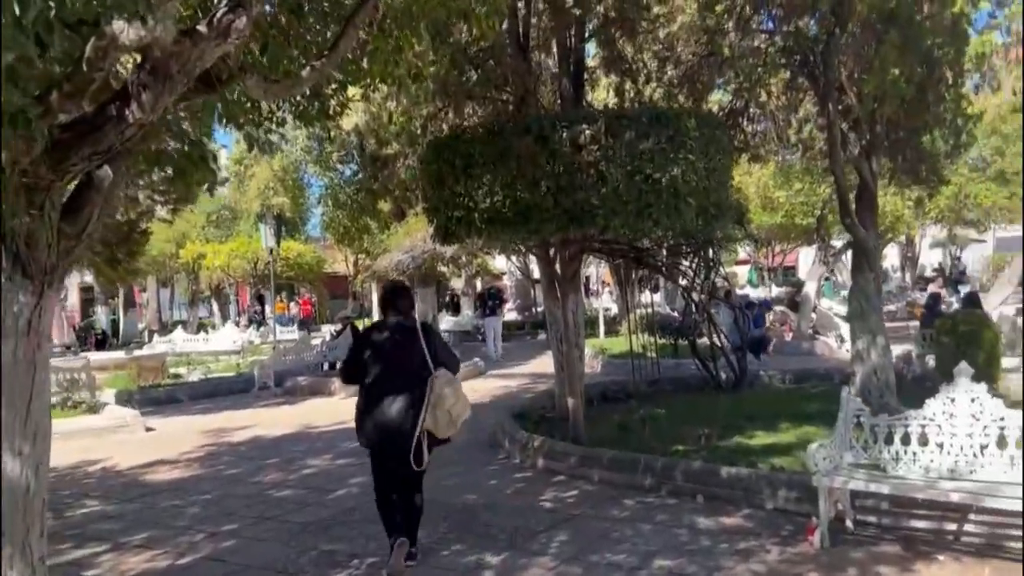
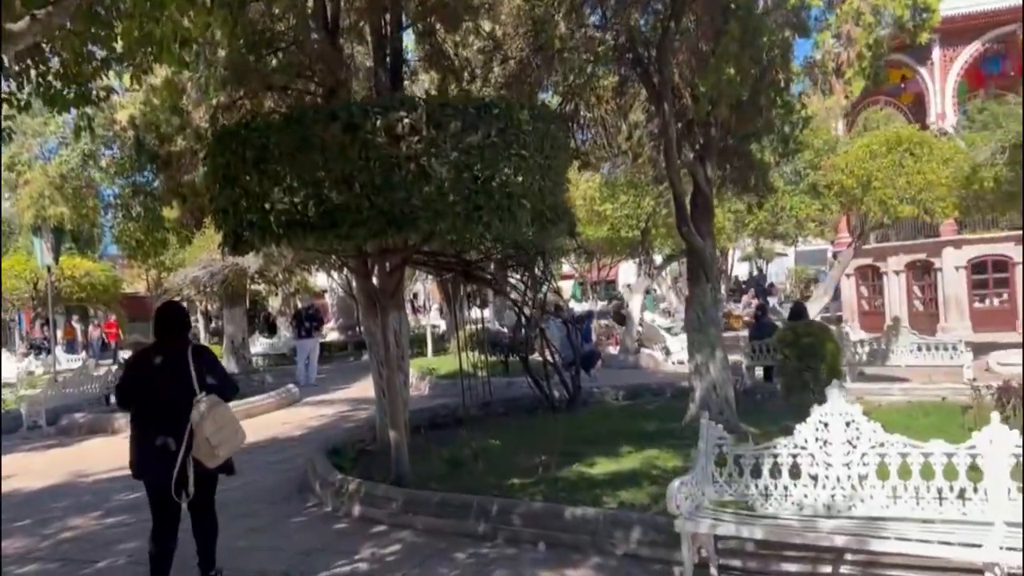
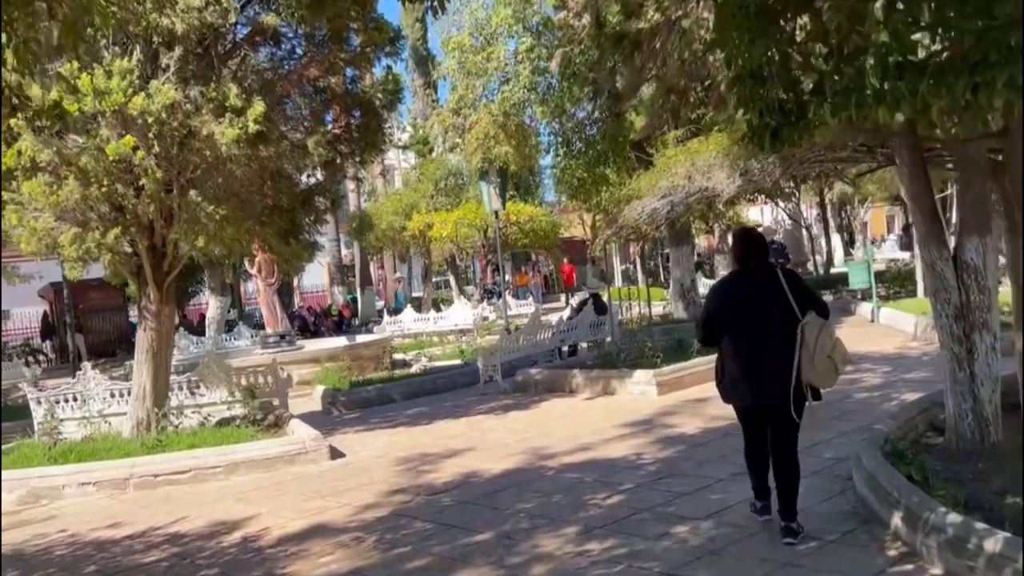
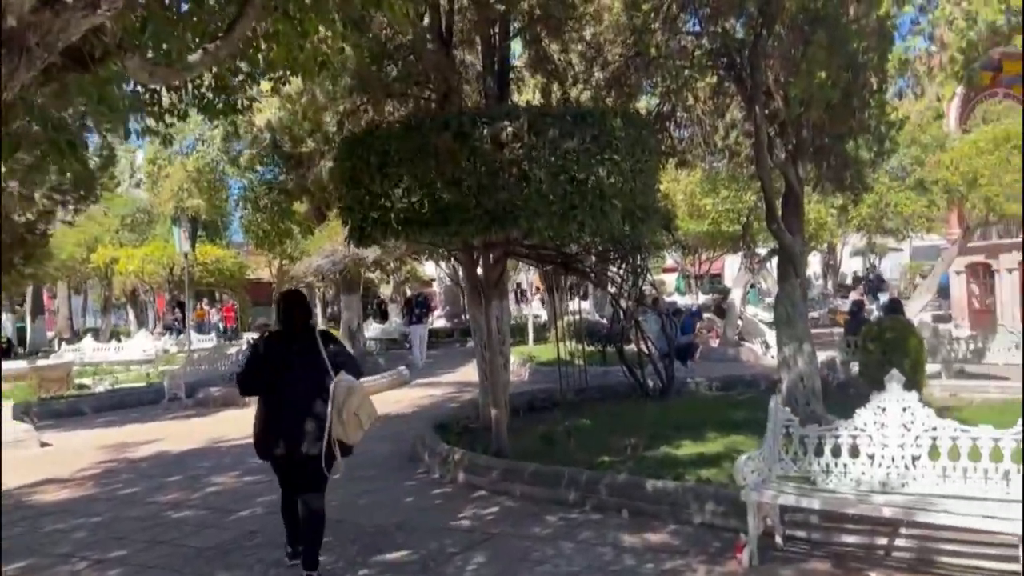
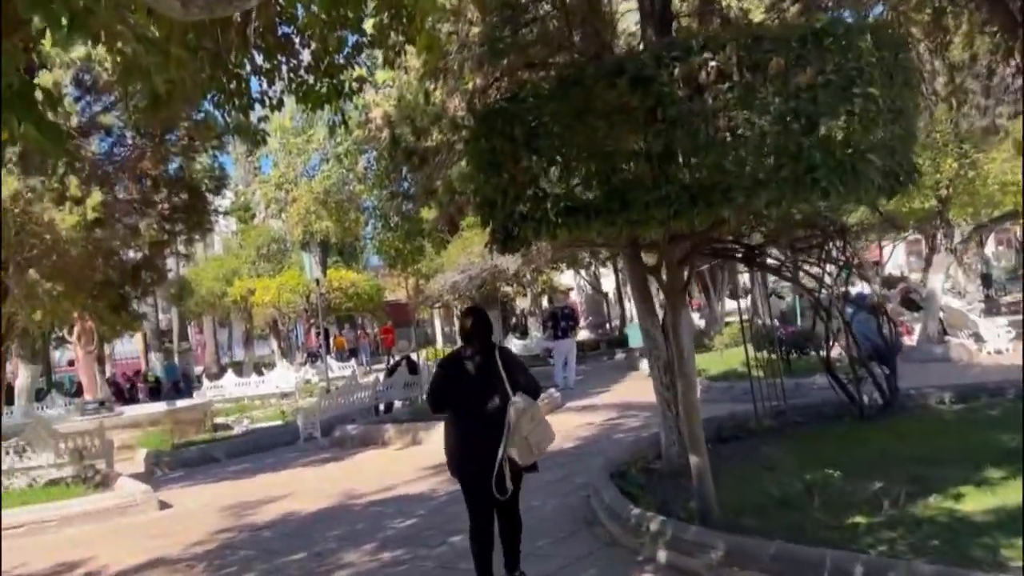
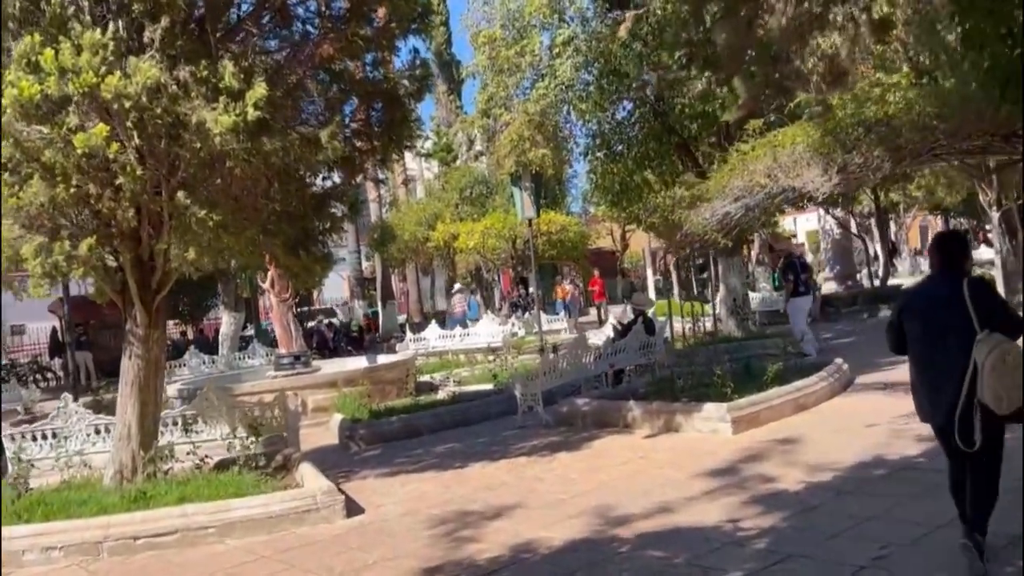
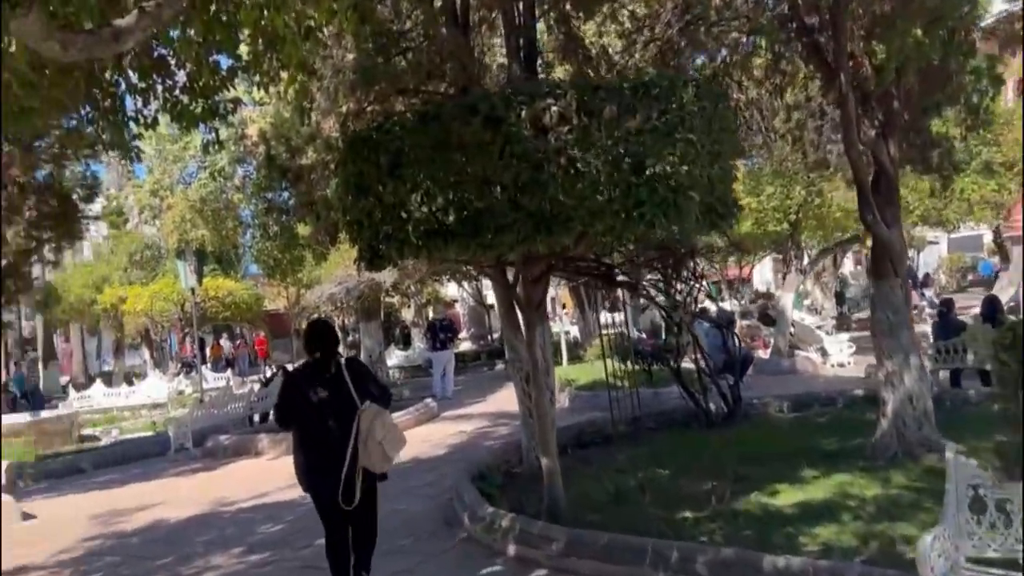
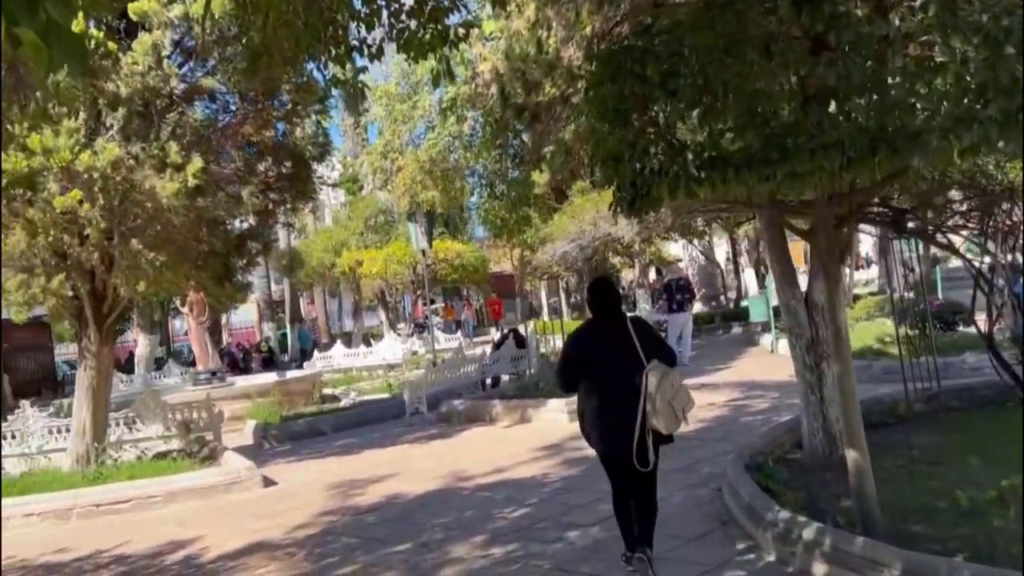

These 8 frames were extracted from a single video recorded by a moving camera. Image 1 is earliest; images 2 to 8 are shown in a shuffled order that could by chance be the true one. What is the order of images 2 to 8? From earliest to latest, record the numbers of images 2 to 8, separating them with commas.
4, 2, 7, 5, 8, 3, 6
